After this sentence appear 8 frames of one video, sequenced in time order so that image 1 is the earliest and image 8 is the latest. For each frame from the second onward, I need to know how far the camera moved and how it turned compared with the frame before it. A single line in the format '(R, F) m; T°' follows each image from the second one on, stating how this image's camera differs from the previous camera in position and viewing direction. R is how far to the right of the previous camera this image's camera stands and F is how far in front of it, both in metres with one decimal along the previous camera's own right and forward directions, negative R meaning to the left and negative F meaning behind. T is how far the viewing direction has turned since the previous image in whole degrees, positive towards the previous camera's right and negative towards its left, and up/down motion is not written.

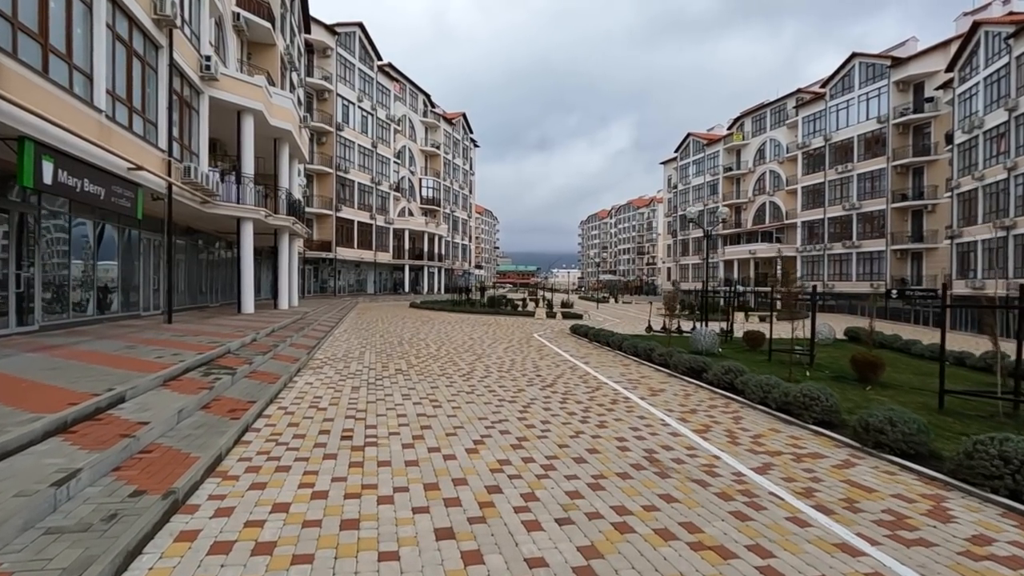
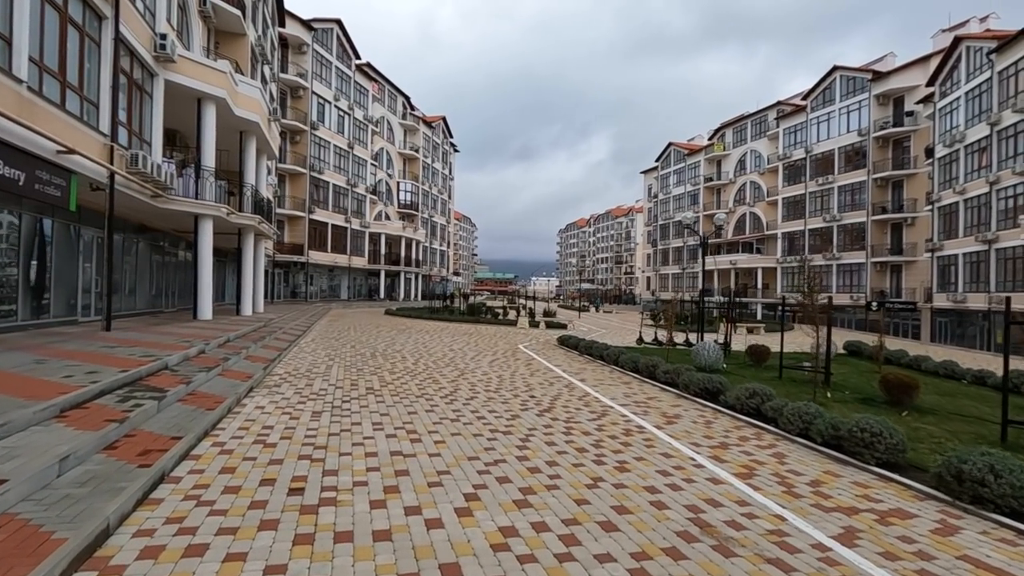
(-0.2, +1.1) m; +2°
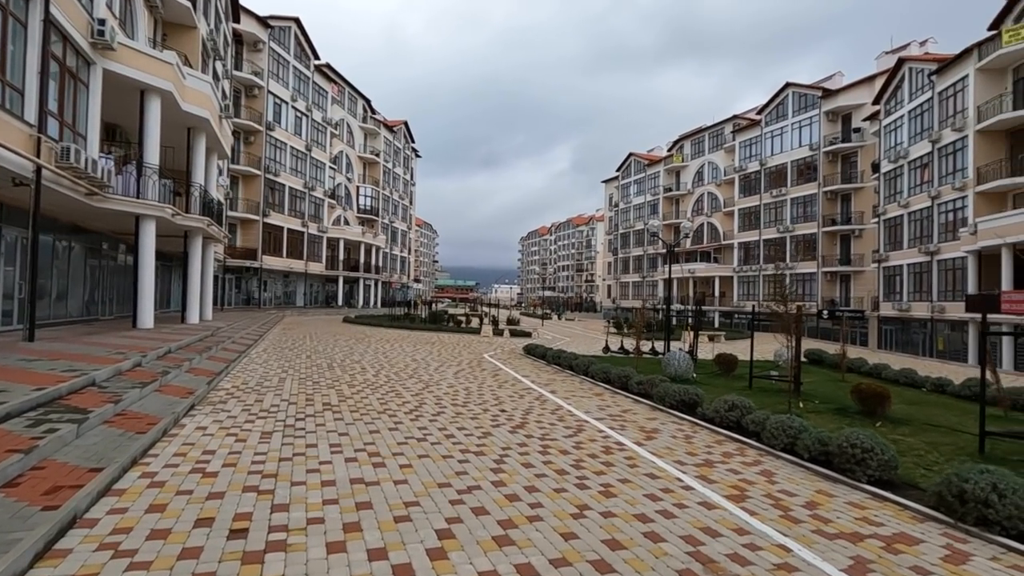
(-0.1, +0.4) m; +4°
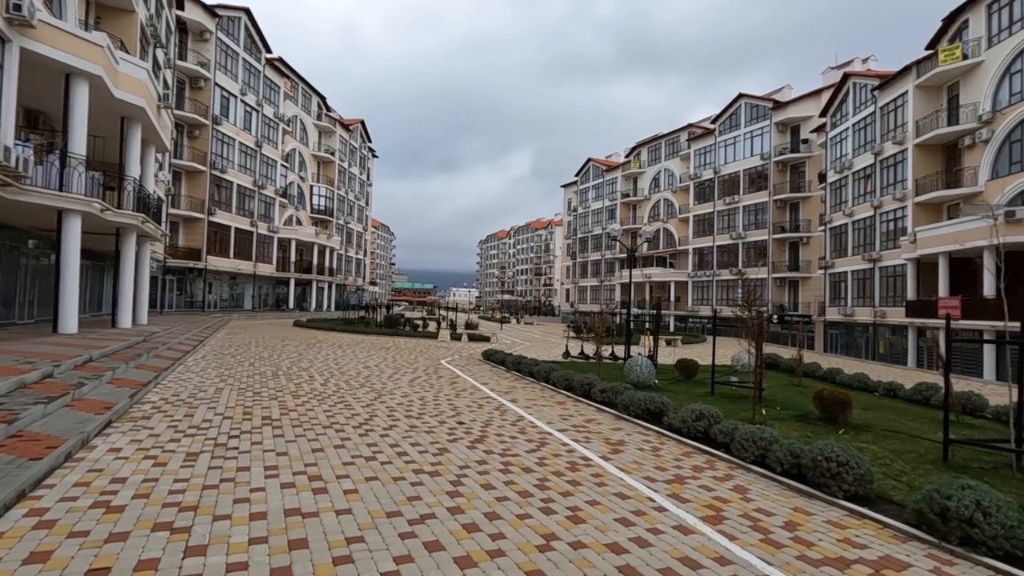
(0.0, +0.4) m; +4°
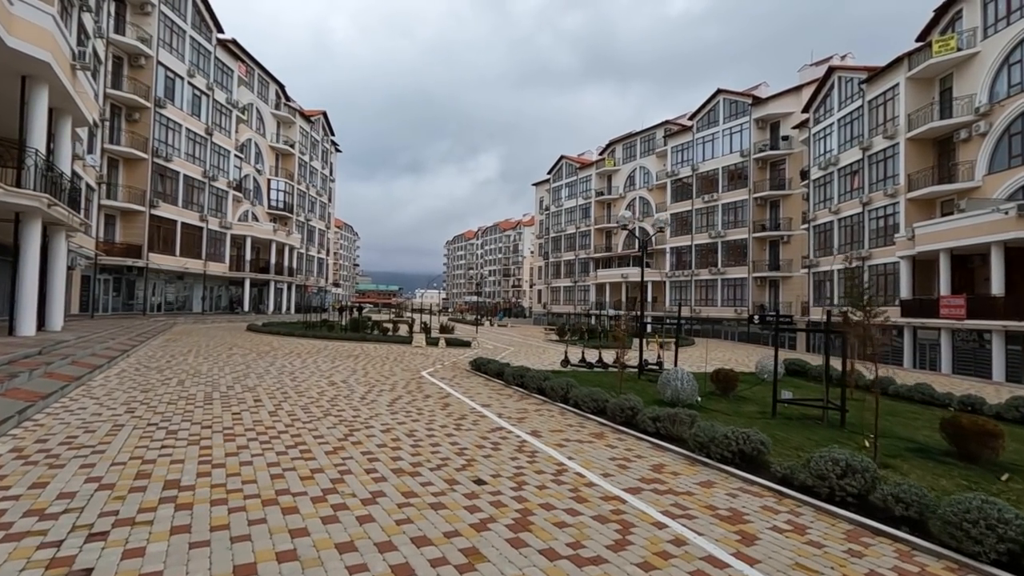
(-0.6, +2.2) m; +4°
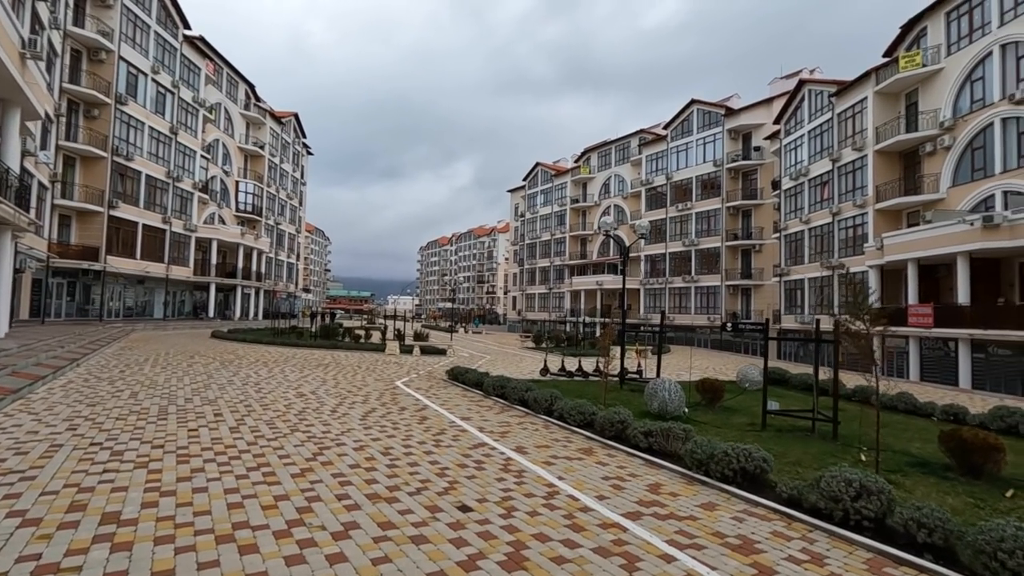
(-0.1, +0.4) m; +3°
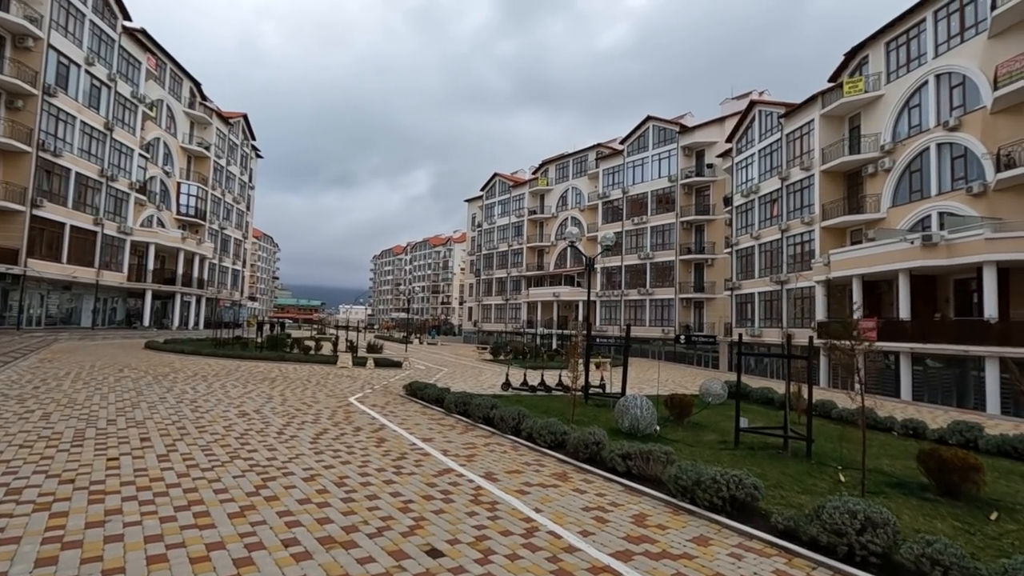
(-0.2, +0.4) m; +5°
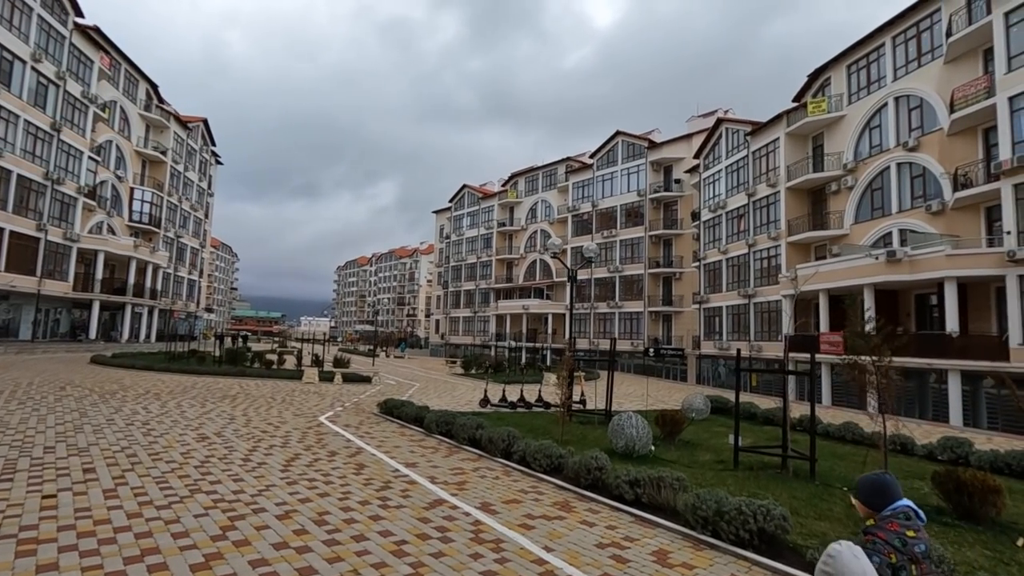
(-0.3, +0.4) m; +4°
